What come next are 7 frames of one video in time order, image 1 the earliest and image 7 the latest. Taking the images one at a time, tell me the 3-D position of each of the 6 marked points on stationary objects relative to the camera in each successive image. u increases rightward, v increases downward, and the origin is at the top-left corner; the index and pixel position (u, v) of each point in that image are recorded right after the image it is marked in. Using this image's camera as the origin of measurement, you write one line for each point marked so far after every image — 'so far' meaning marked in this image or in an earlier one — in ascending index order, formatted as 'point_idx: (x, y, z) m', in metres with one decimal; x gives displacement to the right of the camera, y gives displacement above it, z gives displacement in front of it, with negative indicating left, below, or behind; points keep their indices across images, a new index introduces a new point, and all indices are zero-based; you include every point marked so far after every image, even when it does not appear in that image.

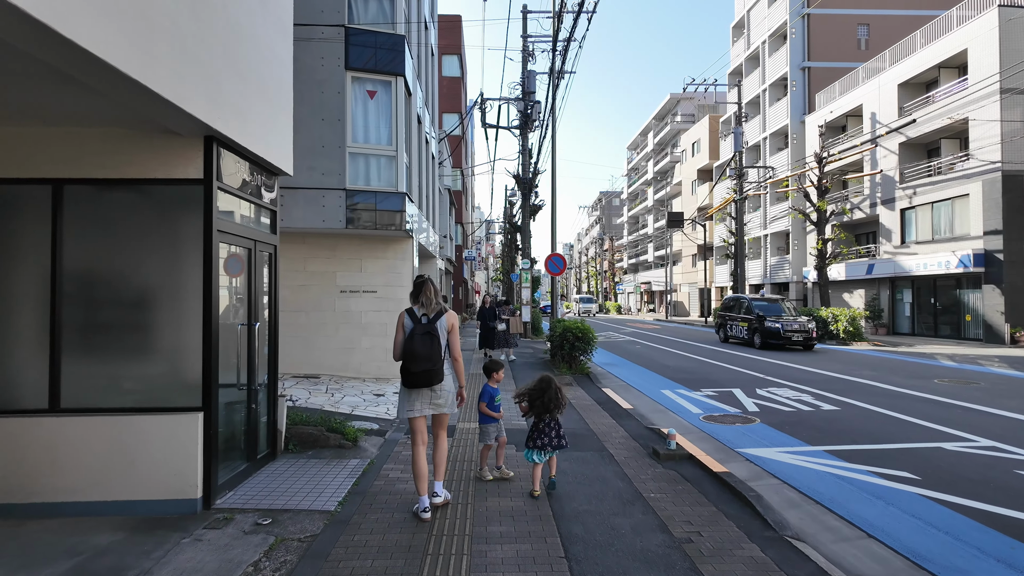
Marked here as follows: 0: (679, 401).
0: (+2.7, -1.8, +9.4) m
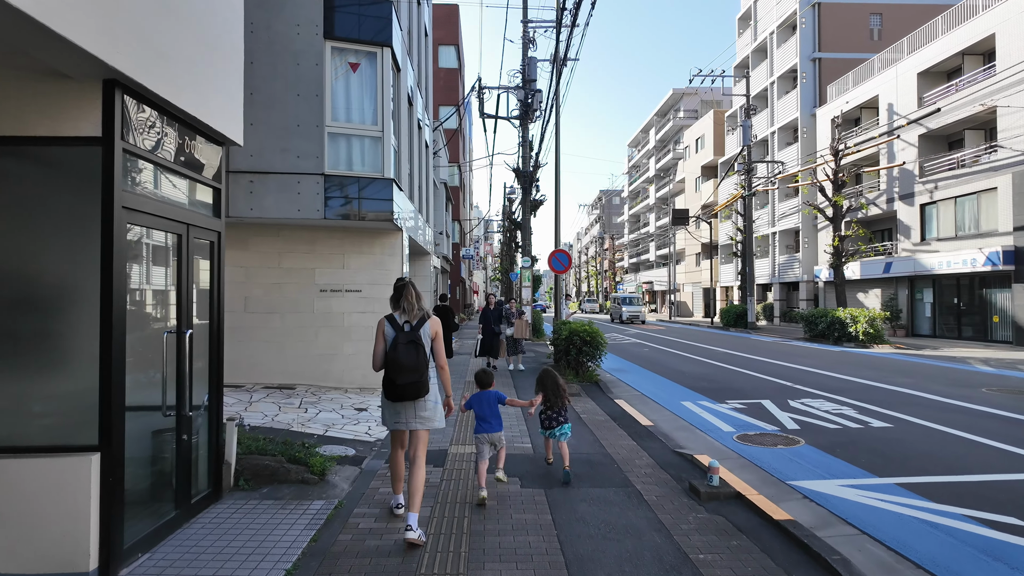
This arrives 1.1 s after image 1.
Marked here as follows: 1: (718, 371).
0: (+2.7, -1.8, +8.2) m
1: (+4.4, -1.8, +12.3) m
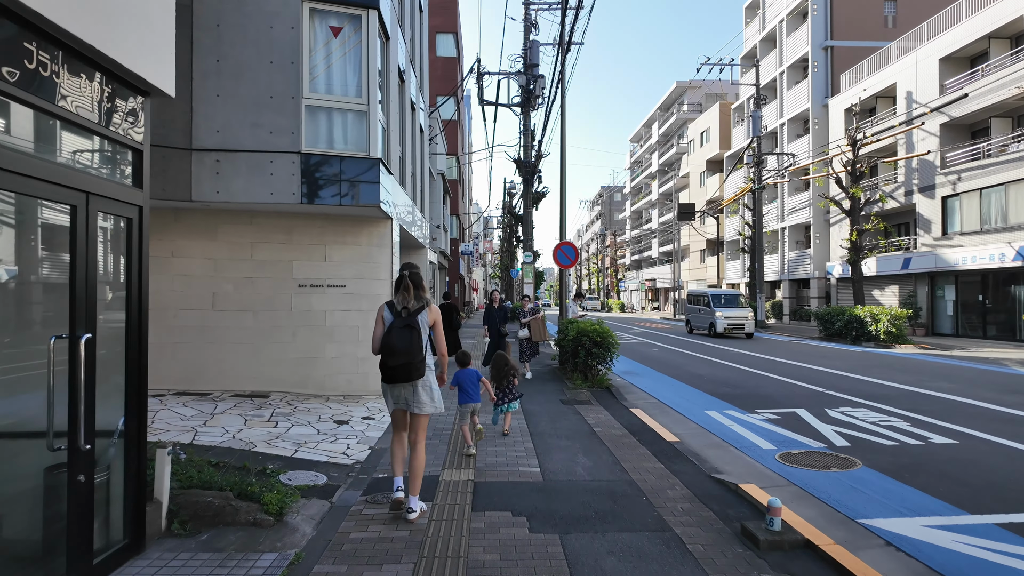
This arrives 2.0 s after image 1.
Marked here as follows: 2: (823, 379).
0: (+2.8, -1.7, +7.2) m
1: (+4.4, -1.7, +11.3) m
2: (+5.8, -1.7, +10.7) m
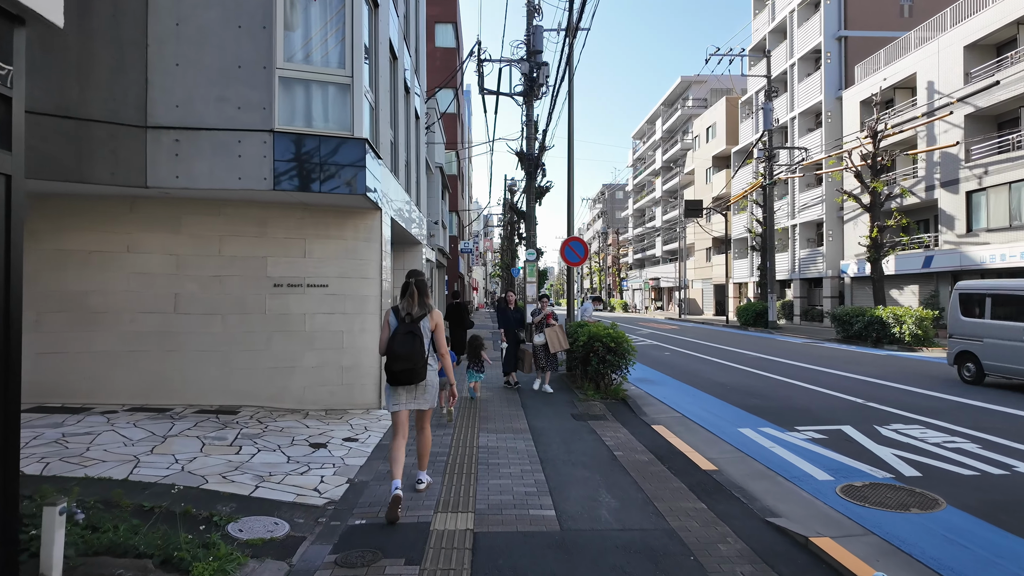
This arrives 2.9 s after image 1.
0: (+2.8, -1.7, +6.2) m
1: (+4.5, -1.7, +10.3) m
2: (+5.8, -1.7, +9.7) m
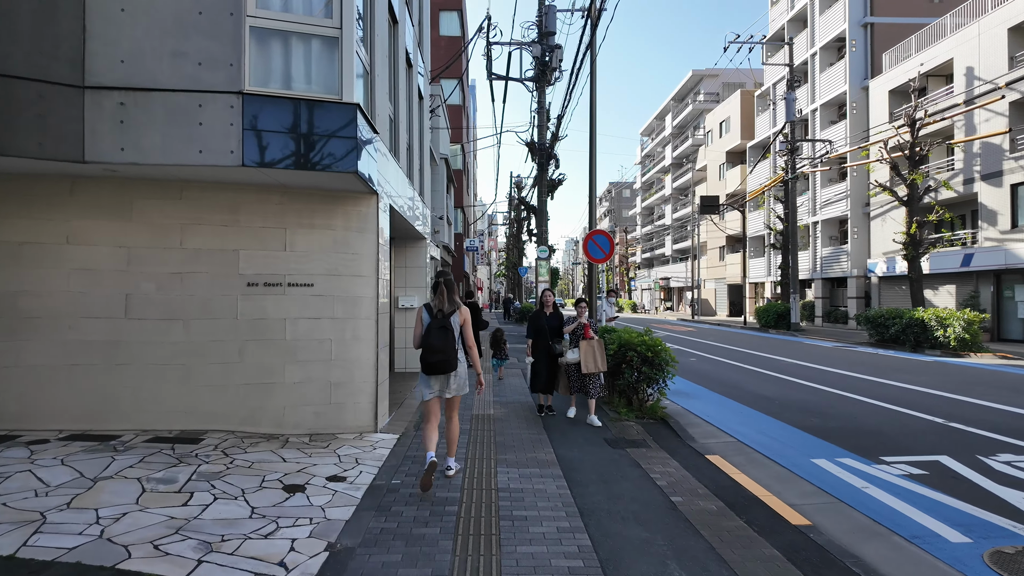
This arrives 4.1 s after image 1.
0: (+3.1, -1.7, +4.9) m
1: (+4.8, -1.7, +9.0) m
2: (+6.1, -1.7, +8.4) m
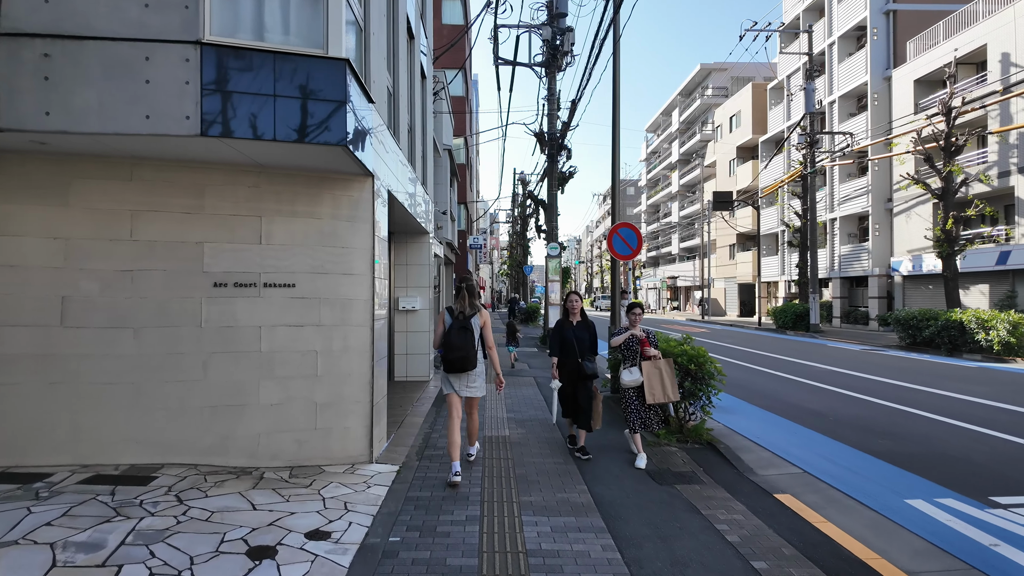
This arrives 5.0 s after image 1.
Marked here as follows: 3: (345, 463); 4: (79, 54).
0: (+3.3, -1.8, +3.8) m
1: (+5.0, -1.7, +7.9) m
2: (+6.3, -1.7, +7.3) m
3: (-1.5, -1.6, +5.2) m
4: (-3.0, +1.6, +4.1) m
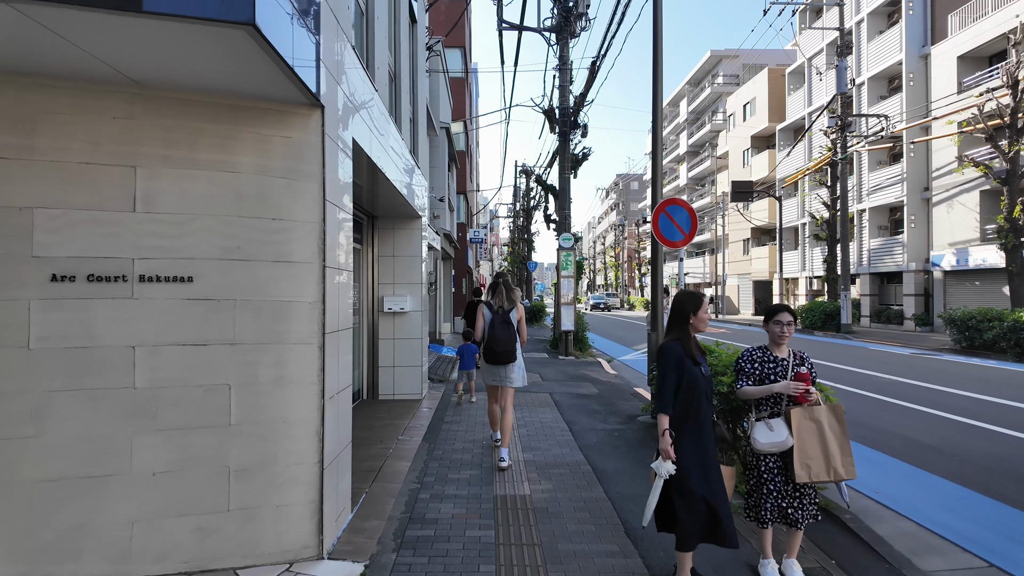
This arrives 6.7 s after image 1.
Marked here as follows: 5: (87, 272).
0: (+3.5, -1.7, +1.9) m
1: (+5.2, -1.7, +6.0) m
2: (+6.5, -1.6, +5.4) m
3: (-1.3, -1.6, +3.2) m
4: (-2.9, +1.7, +2.1) m
5: (-2.2, +0.1, +3.0) m
